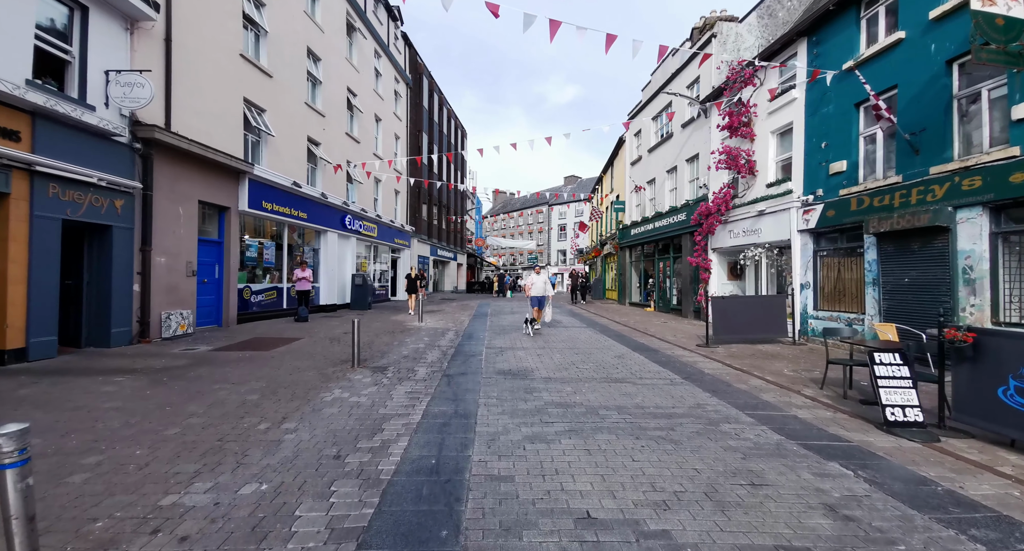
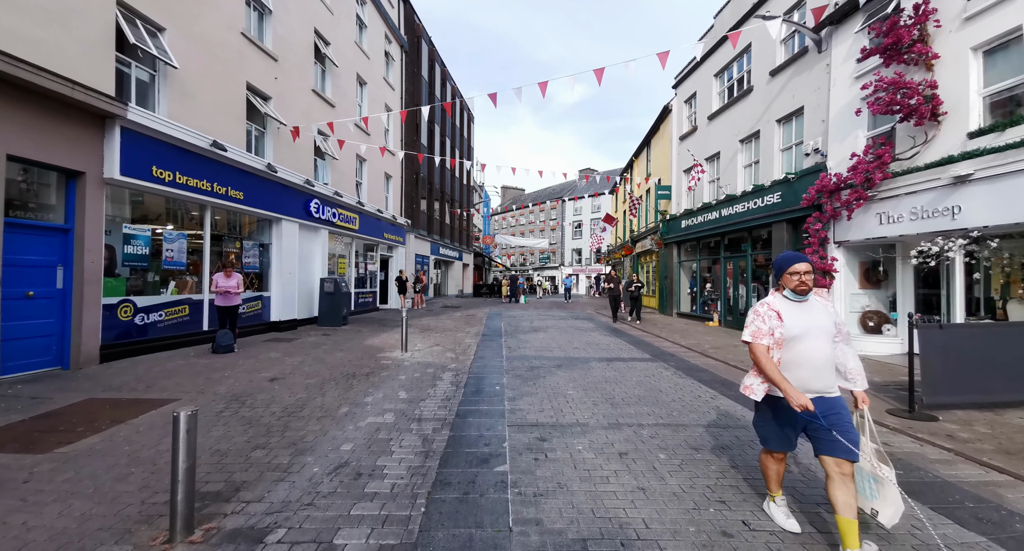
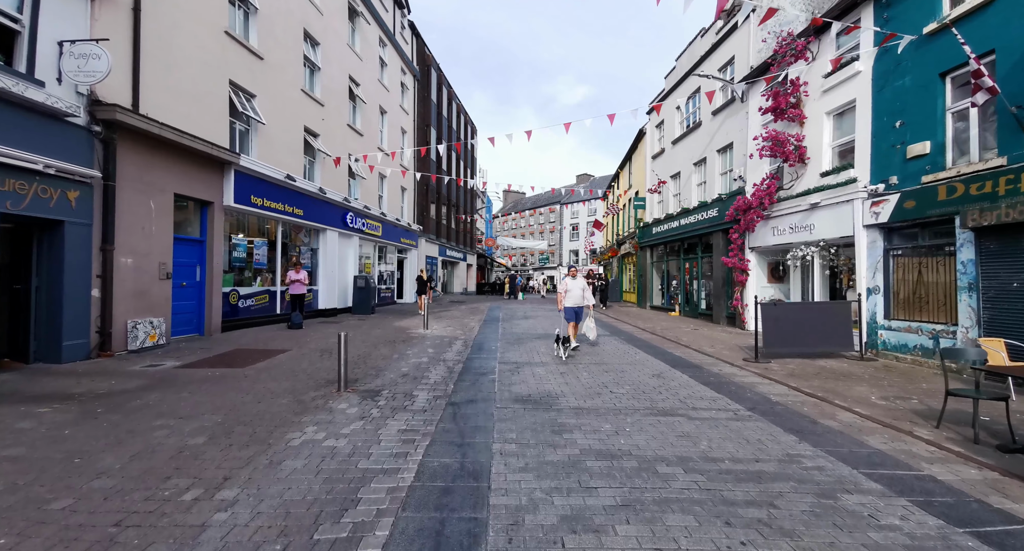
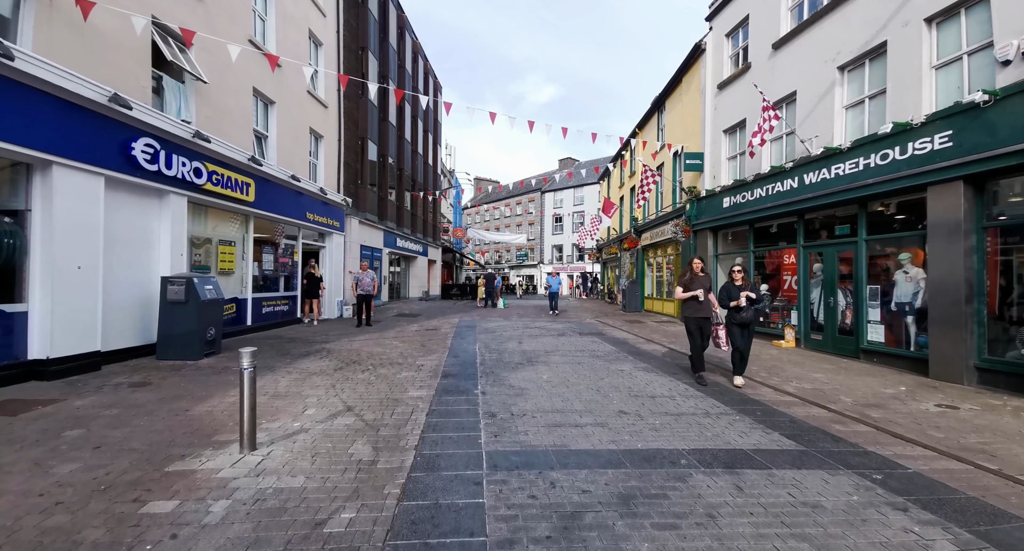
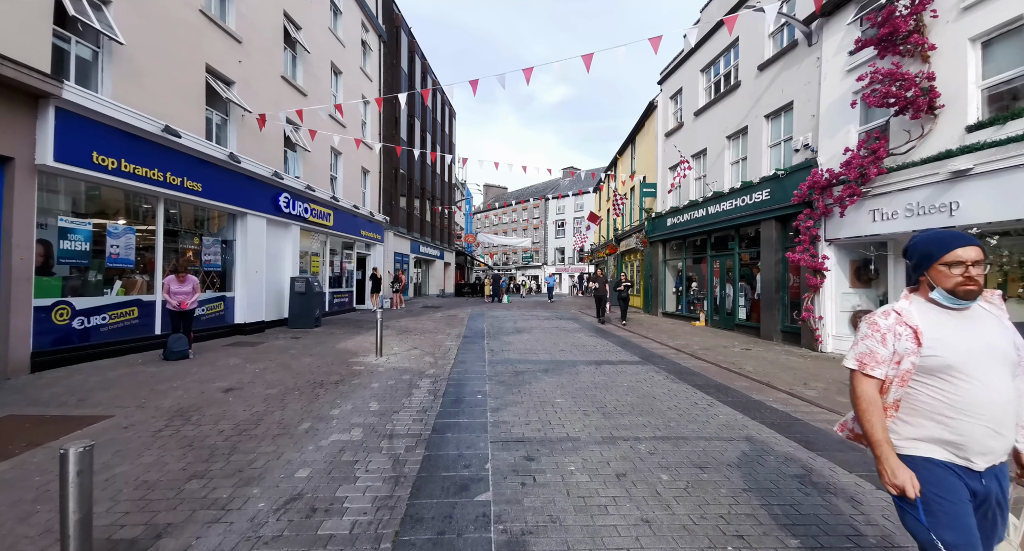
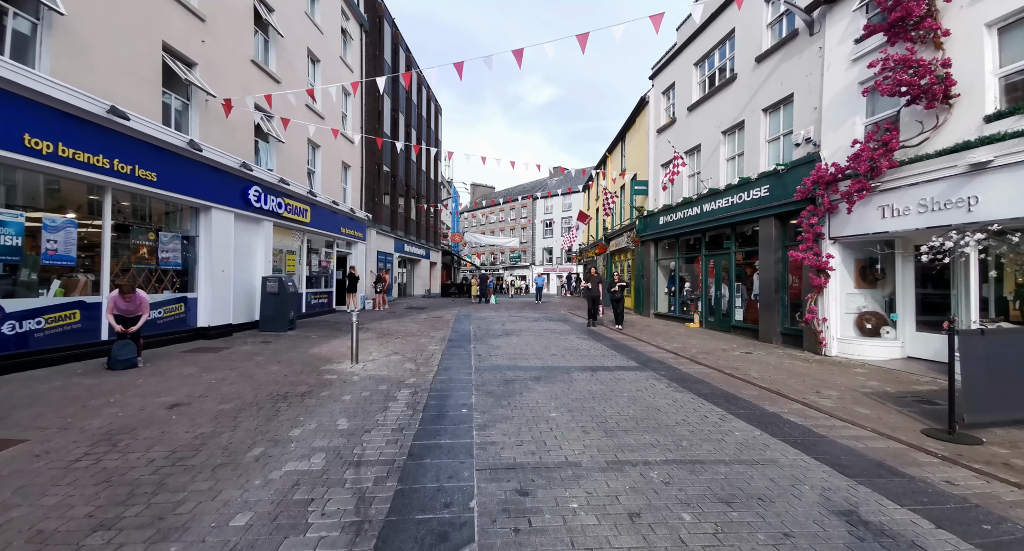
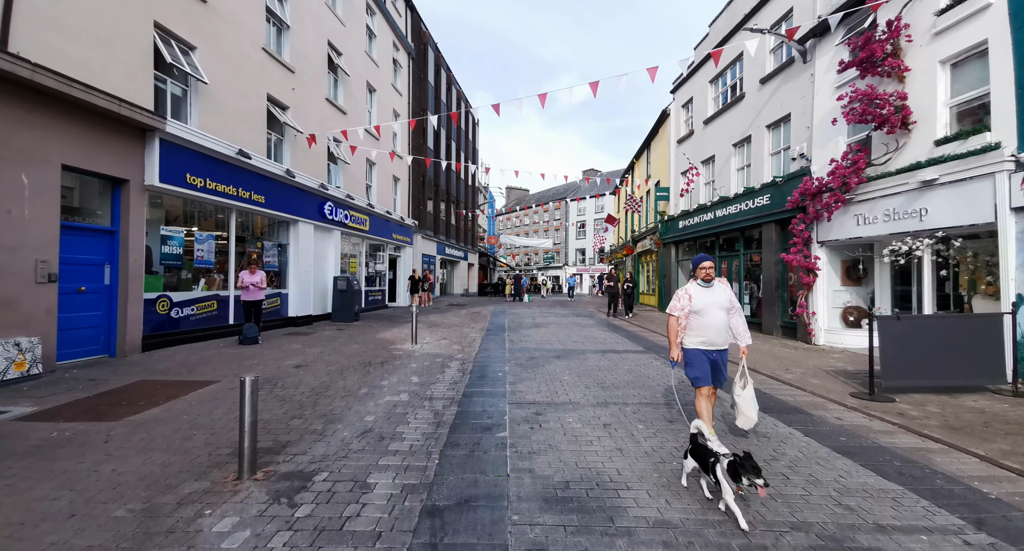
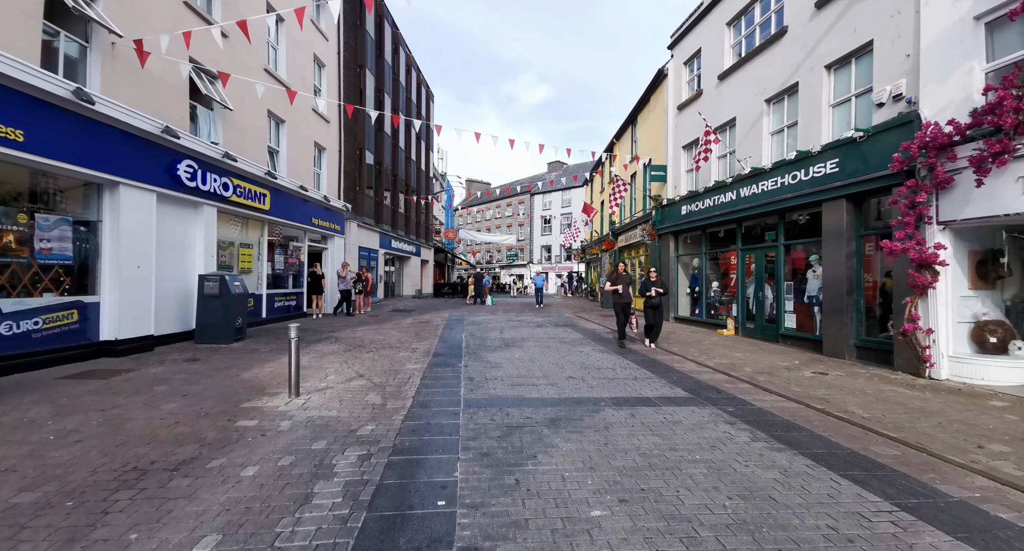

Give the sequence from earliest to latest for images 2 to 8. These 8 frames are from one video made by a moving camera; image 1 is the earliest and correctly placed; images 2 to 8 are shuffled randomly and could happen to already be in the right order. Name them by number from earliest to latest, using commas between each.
3, 7, 2, 5, 6, 8, 4
